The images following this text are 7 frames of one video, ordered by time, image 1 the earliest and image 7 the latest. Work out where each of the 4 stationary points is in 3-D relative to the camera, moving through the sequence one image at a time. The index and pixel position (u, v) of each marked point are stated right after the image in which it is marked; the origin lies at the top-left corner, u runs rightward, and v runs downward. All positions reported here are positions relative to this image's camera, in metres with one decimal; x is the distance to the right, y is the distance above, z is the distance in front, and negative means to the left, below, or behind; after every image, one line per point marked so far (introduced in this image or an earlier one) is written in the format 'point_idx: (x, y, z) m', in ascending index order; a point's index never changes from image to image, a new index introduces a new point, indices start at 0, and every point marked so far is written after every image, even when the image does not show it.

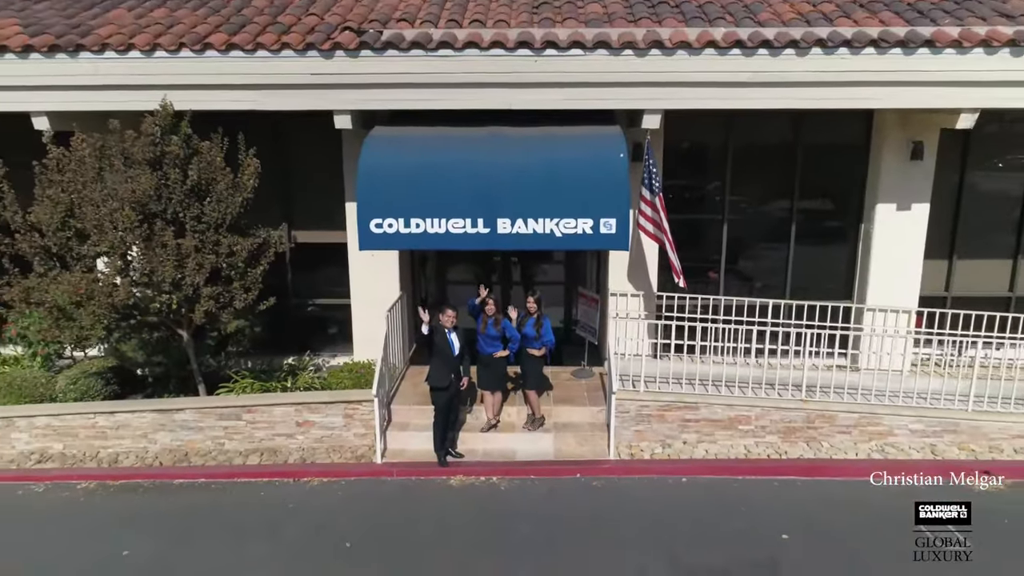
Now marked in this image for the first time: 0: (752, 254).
0: (+2.9, +0.4, +8.6) m
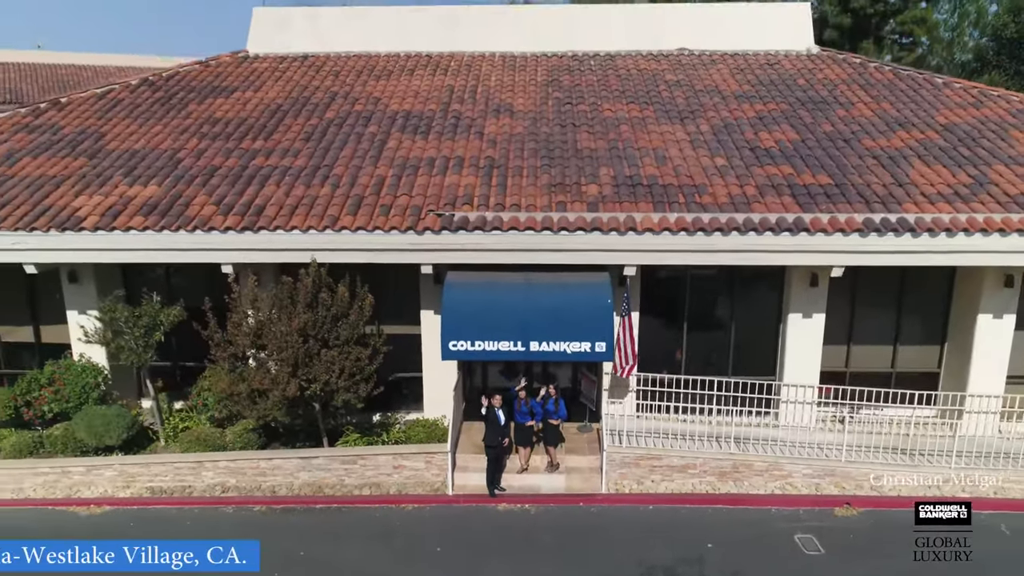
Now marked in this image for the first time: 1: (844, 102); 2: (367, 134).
0: (+3.3, -1.0, +12.1) m
1: (+6.4, +3.5, +13.4) m
2: (-2.6, +2.7, +12.6) m
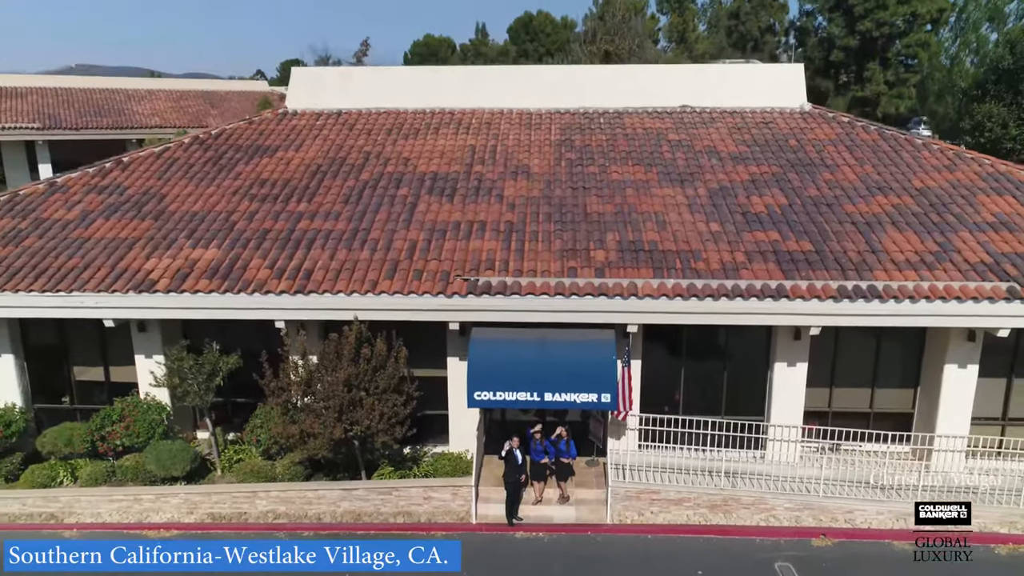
0: (+3.7, -1.9, +13.5) m
1: (+6.7, +2.6, +14.7) m
2: (-2.3, +1.8, +14.1) m
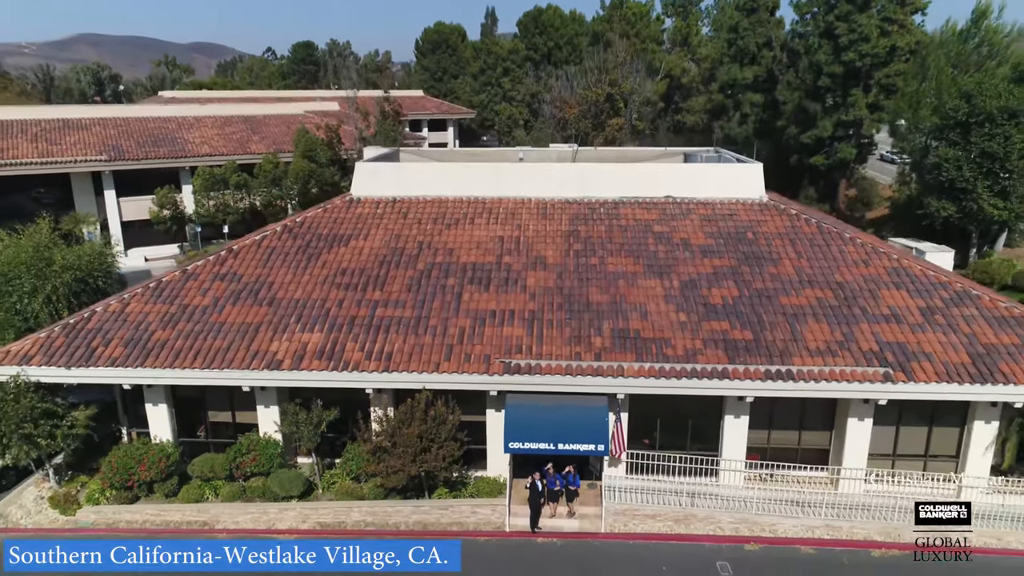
0: (+4.2, -3.7, +18.4) m
1: (+7.3, +0.8, +19.3) m
2: (-1.7, 0.0, +18.9) m
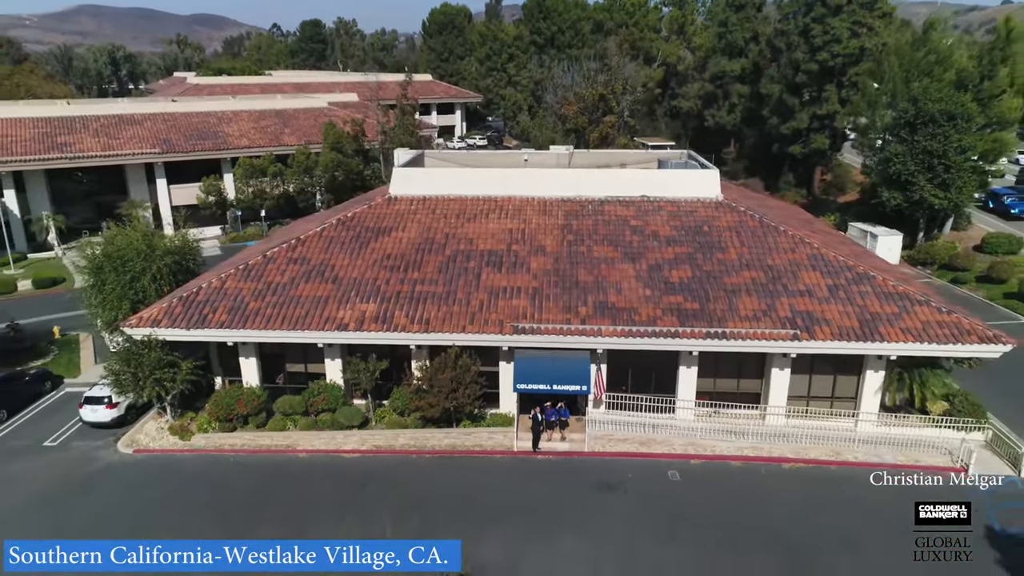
0: (+4.5, -3.1, +24.1) m
1: (+7.5, +1.5, +24.9) m
2: (-1.5, +0.7, +24.5) m
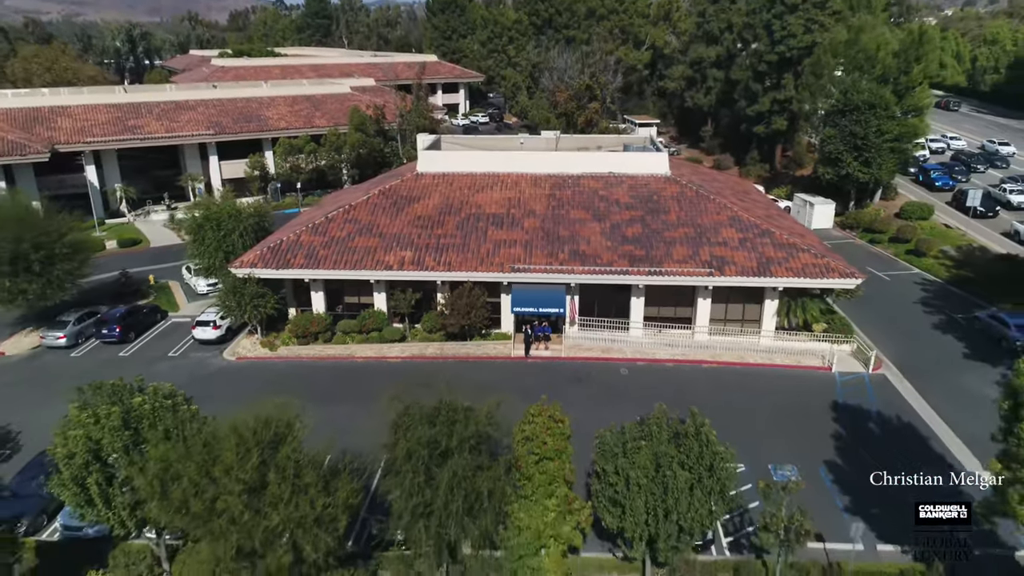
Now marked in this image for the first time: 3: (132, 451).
0: (+4.4, -0.9, +33.0) m
1: (+7.4, +3.7, +33.6) m
2: (-1.6, +2.9, +33.3) m
3: (-9.5, -4.0, +17.4) m
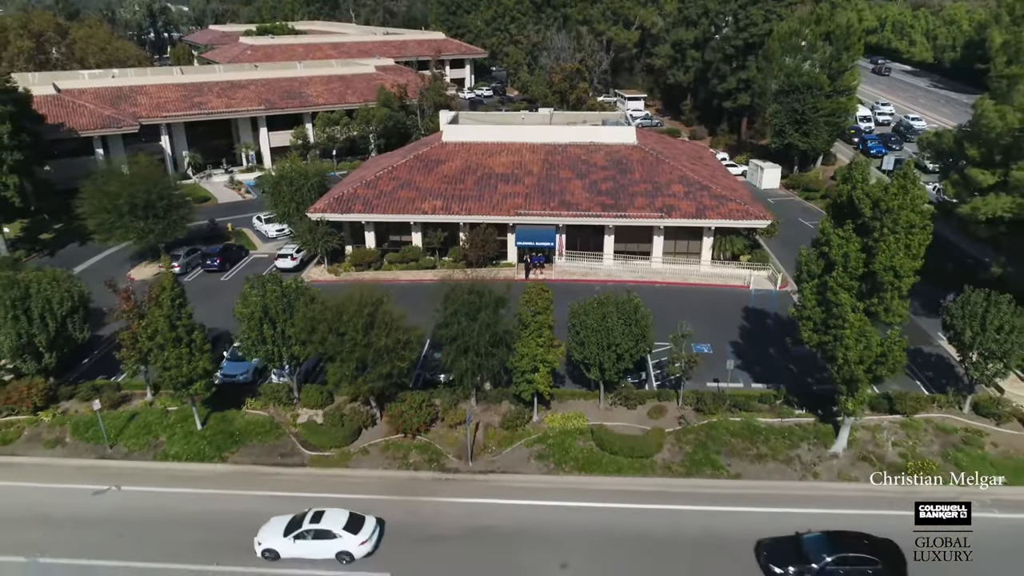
0: (+4.6, +2.9, +44.1) m
1: (+7.7, +7.5, +44.5) m
2: (-1.3, +6.7, +44.2) m
3: (-9.3, -1.0, +28.7) m
